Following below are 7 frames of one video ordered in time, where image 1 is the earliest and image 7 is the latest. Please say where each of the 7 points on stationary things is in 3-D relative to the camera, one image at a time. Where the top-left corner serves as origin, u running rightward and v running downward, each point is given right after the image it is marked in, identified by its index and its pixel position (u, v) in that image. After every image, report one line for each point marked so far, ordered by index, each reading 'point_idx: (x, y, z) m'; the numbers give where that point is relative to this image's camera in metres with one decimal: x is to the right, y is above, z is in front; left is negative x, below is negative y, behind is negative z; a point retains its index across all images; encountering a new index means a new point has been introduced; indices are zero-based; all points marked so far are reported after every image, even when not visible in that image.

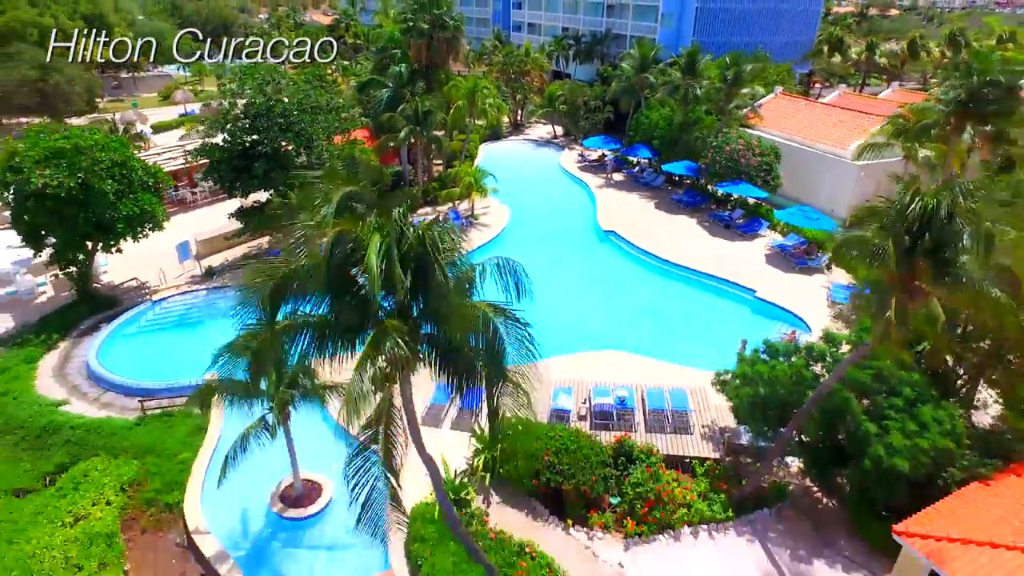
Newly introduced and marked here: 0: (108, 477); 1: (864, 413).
0: (-10.8, -4.9, +14.9) m
1: (+8.8, -3.1, +14.0) m
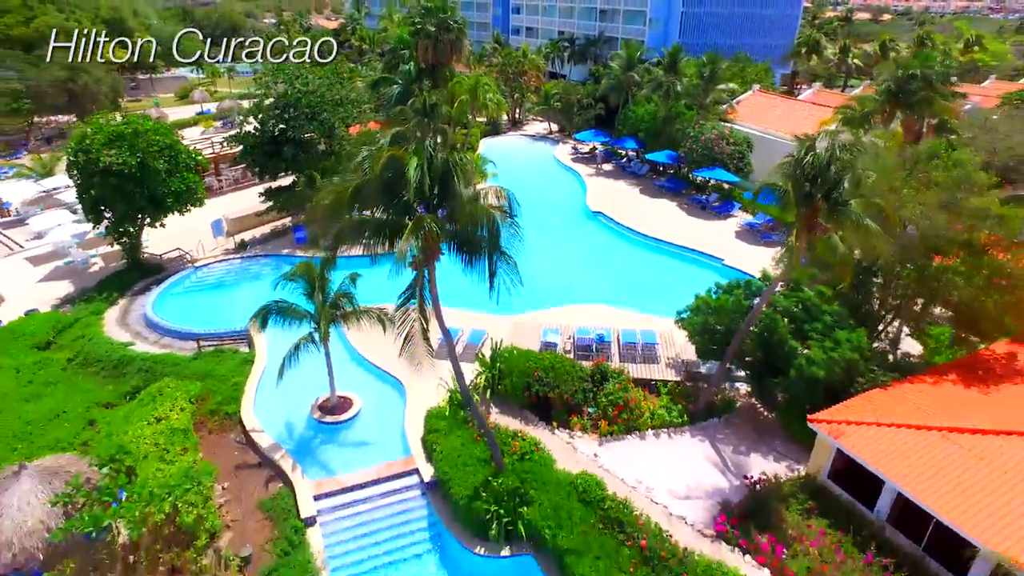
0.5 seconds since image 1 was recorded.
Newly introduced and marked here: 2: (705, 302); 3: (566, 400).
0: (-10.9, -3.3, +18.2) m
1: (+8.7, -1.5, +17.4) m
2: (+6.5, -0.5, +18.5) m
3: (+1.7, -3.4, +17.4) m
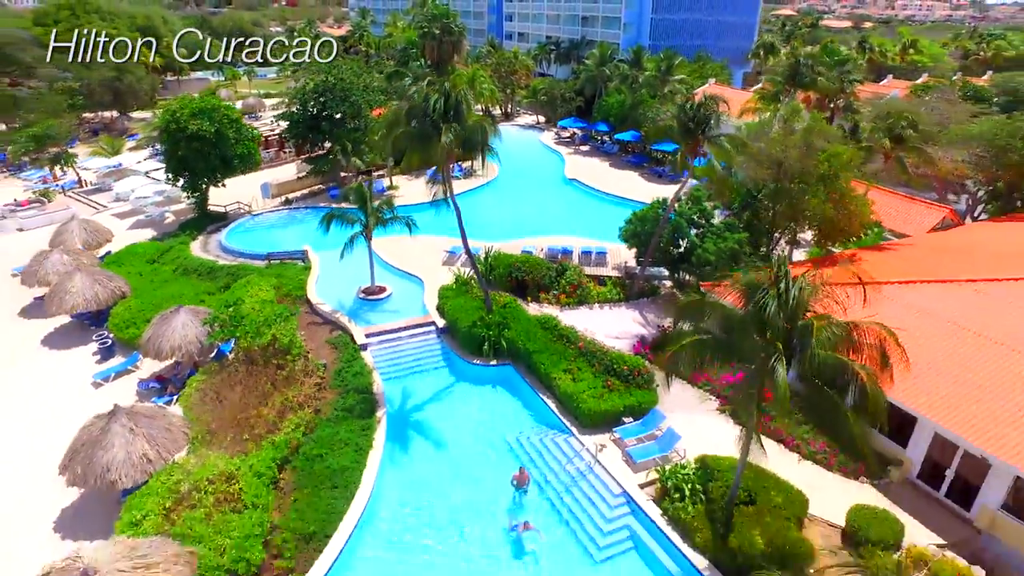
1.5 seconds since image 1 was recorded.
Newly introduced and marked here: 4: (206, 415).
0: (-11.5, +0.4, +25.6) m
1: (+8.2, +2.3, +24.9) m
2: (+5.9, +3.3, +26.0) m
3: (+1.1, +0.3, +24.9) m
4: (-10.2, -4.2, +18.5) m
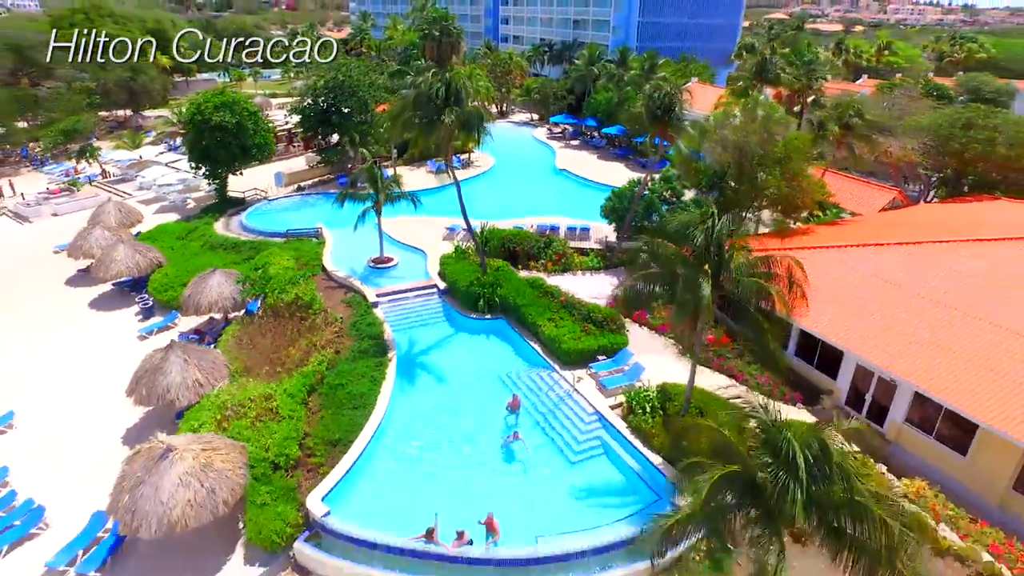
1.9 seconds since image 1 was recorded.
0: (-11.8, +1.9, +28.9) m
1: (+7.8, +3.9, +28.2) m
2: (+5.5, +4.8, +29.3) m
3: (+0.8, +1.8, +28.1) m
4: (-10.5, -2.6, +21.7) m
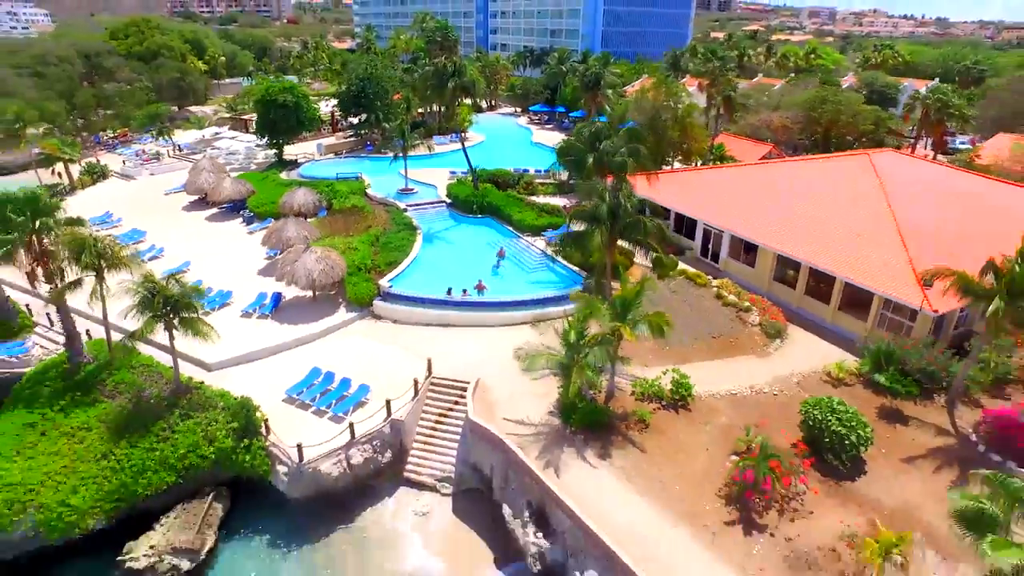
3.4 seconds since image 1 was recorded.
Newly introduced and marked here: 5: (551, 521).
0: (-13.1, +7.8, +41.8) m
1: (+6.5, +10.0, +41.4) m
2: (+4.2, +10.9, +42.5) m
3: (-0.5, +7.9, +41.2) m
4: (-11.6, +3.4, +34.6) m
5: (+1.3, -7.4, +17.8) m
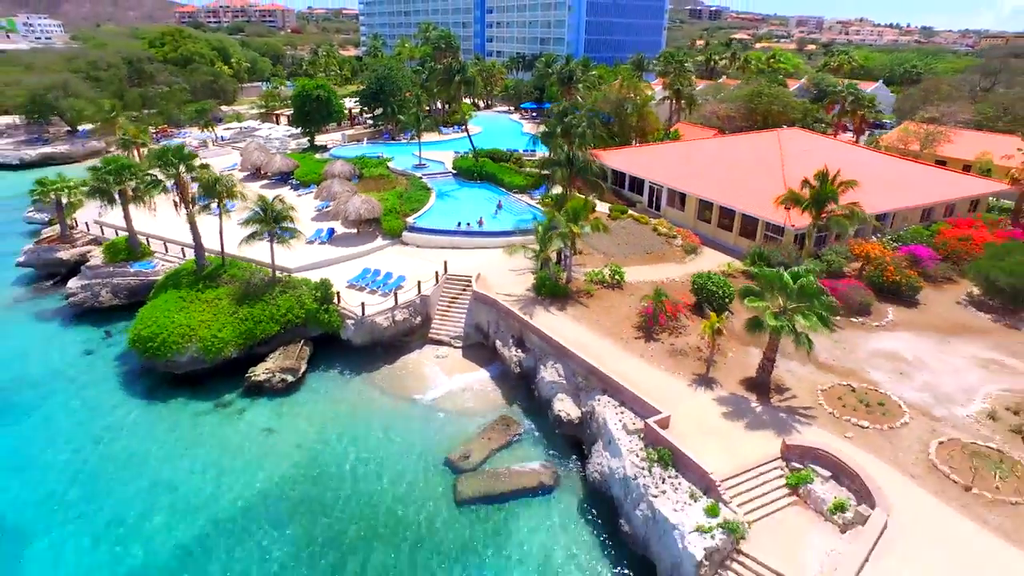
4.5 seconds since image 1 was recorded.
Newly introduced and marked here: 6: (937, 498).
0: (-13.8, +12.0, +52.2) m
1: (+5.8, +14.3, +51.9) m
2: (+3.5, +15.2, +53.1) m
3: (-1.1, +12.1, +51.7) m
4: (-12.2, +7.8, +44.9) m
5: (+0.8, -2.8, +28.0) m
6: (+13.9, -6.8, +18.3) m
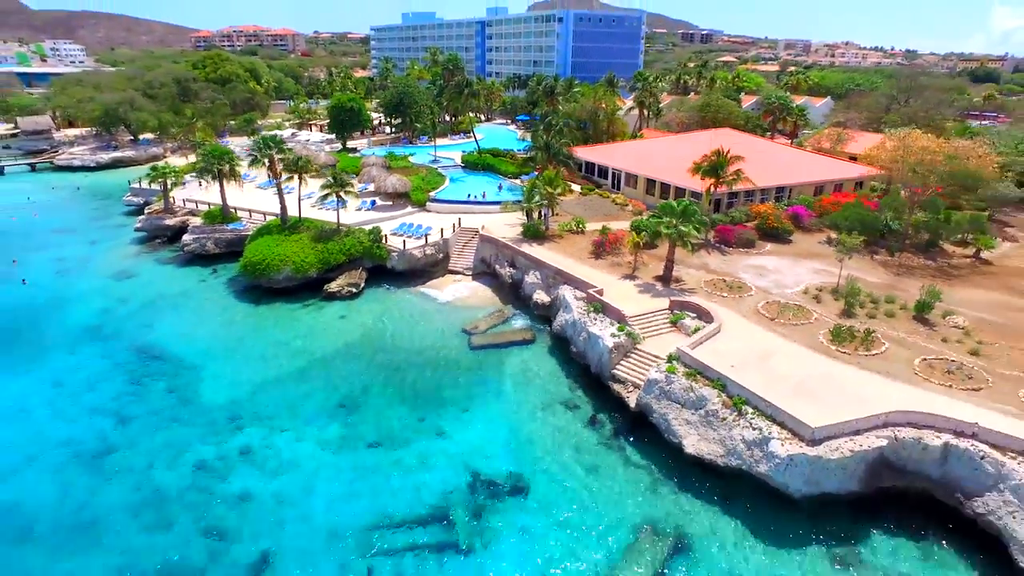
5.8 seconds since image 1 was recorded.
0: (-14.2, +15.6, +65.8) m
1: (+5.4, +17.9, +65.7) m
2: (+3.1, +18.8, +66.8) m
3: (-1.6, +15.8, +65.4) m
4: (-12.7, +11.7, +58.4) m
5: (+0.4, +1.7, +41.2) m
6: (+13.6, -2.0, +31.3) m
